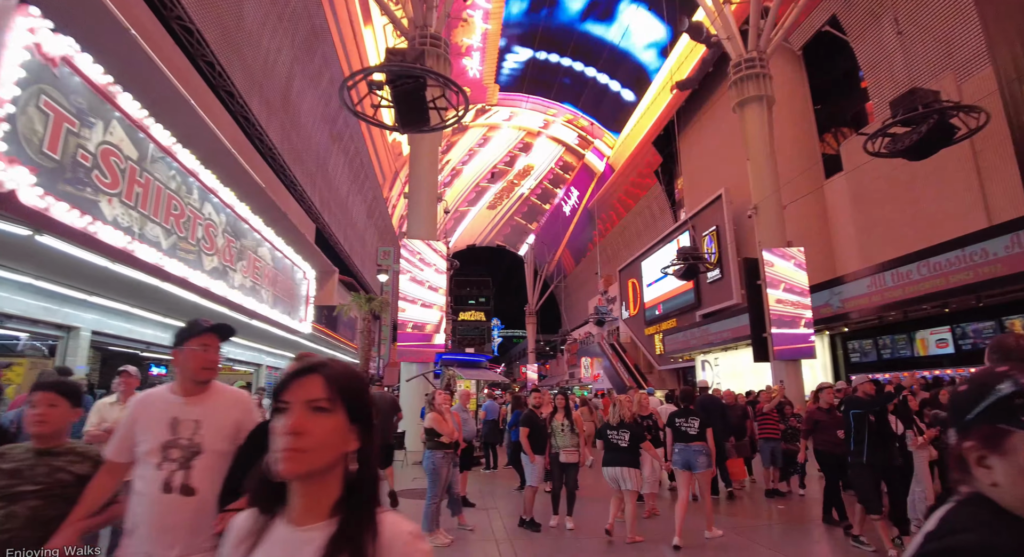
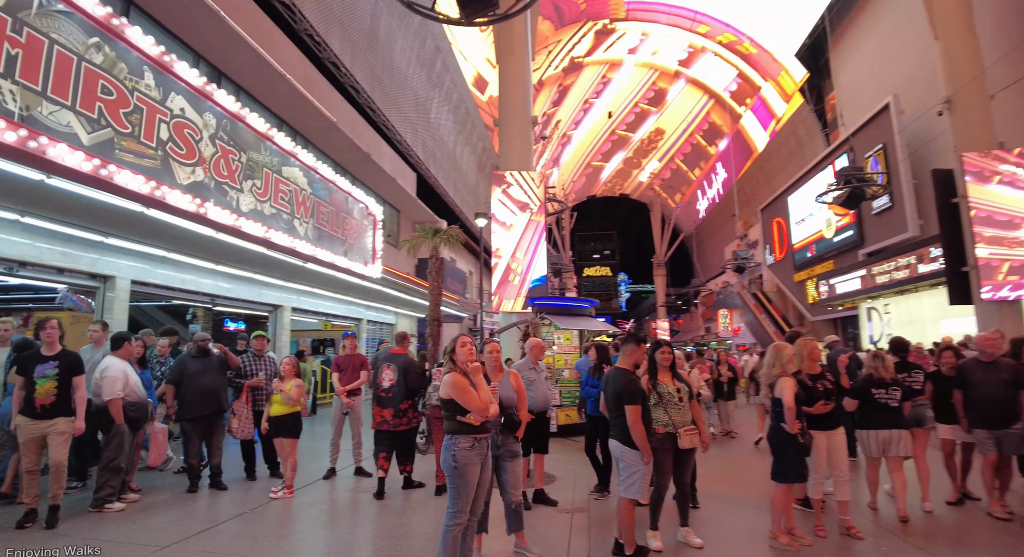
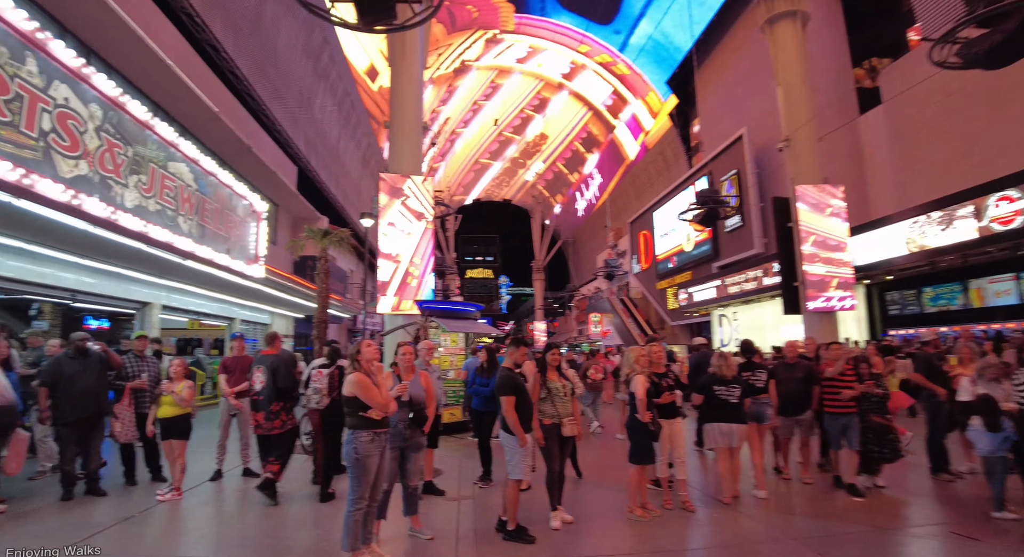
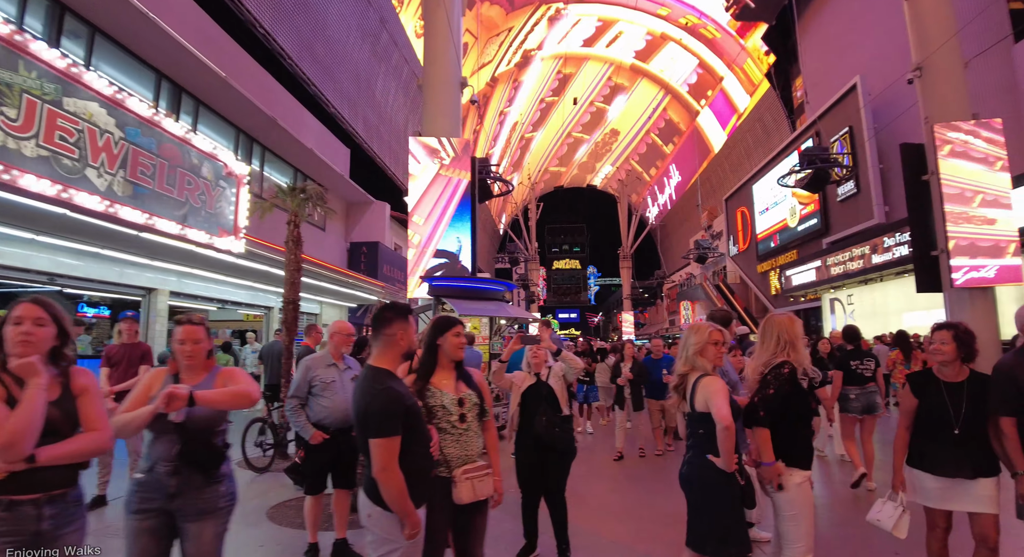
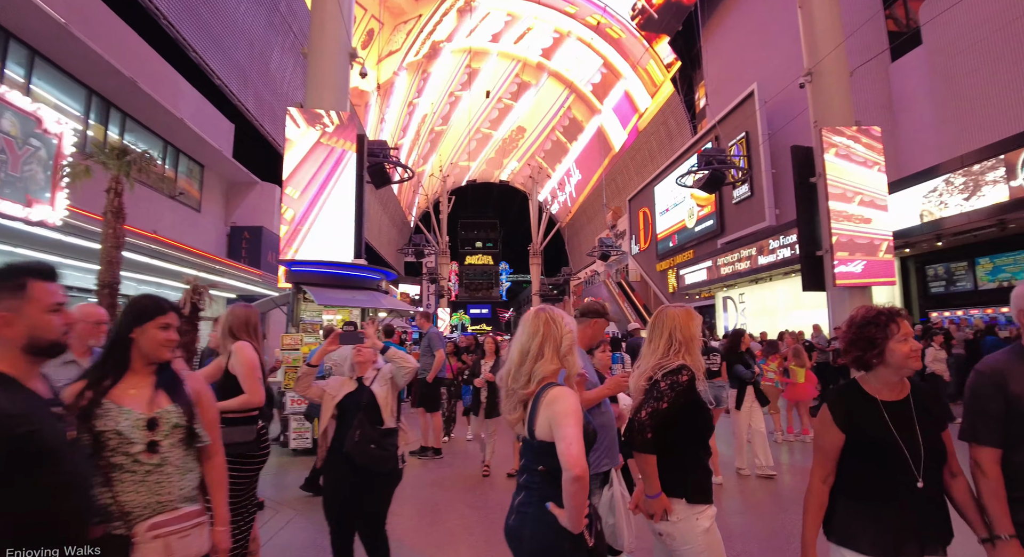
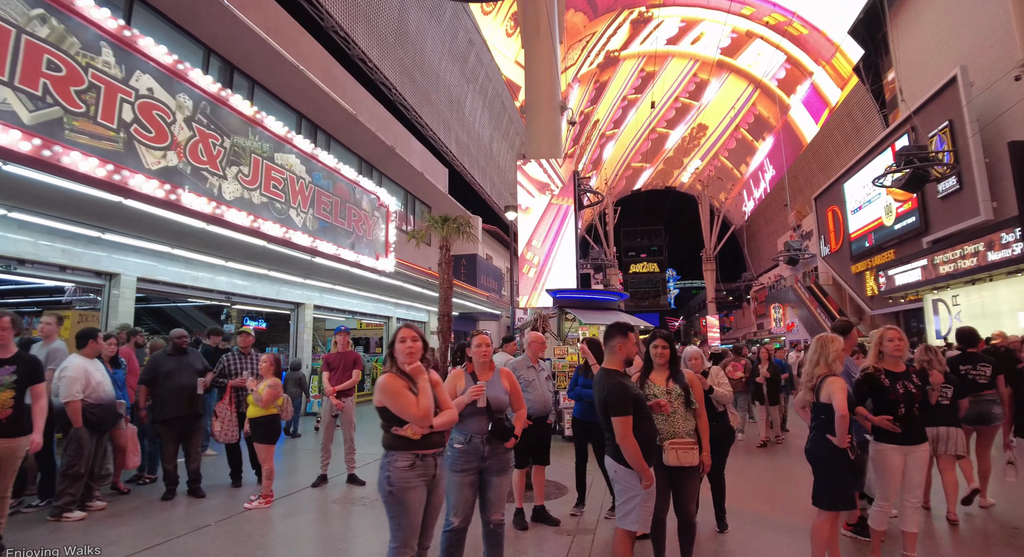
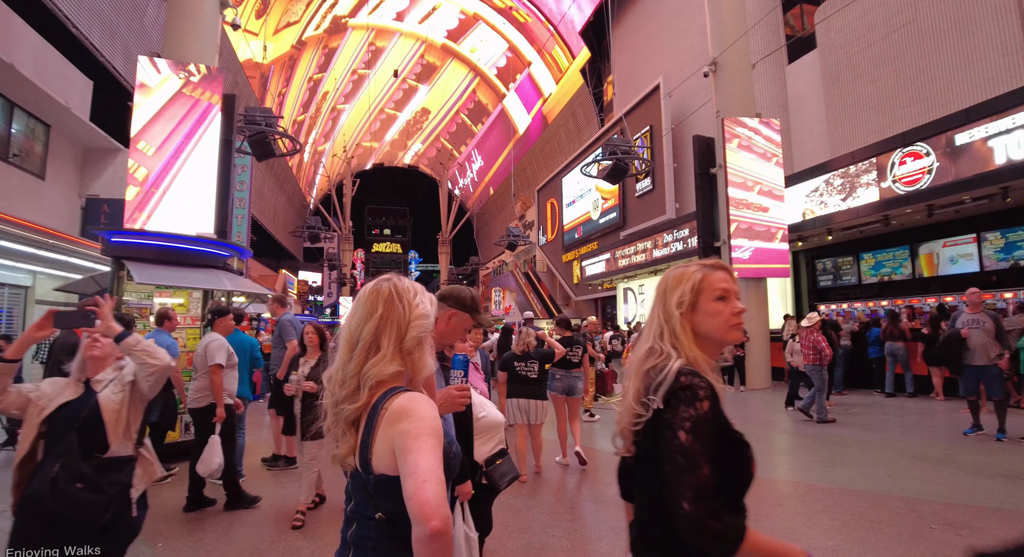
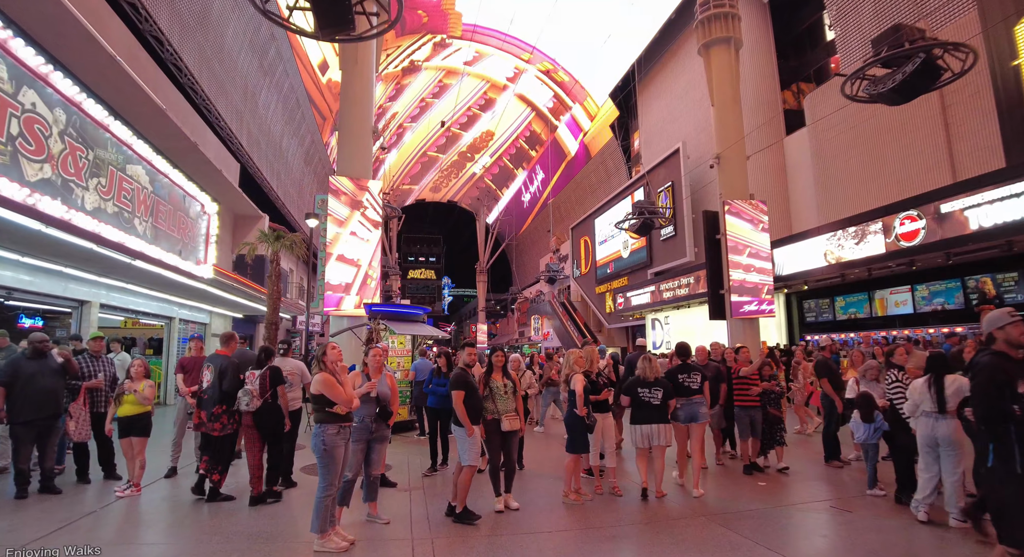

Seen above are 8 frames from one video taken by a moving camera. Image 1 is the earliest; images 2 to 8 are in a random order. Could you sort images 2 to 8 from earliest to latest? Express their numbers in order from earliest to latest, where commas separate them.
8, 3, 2, 6, 4, 5, 7
